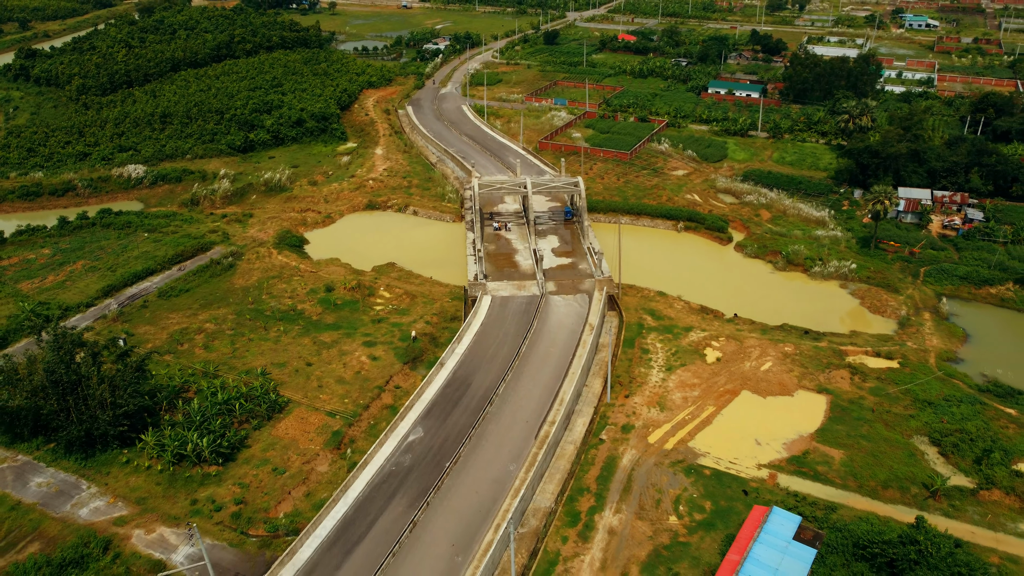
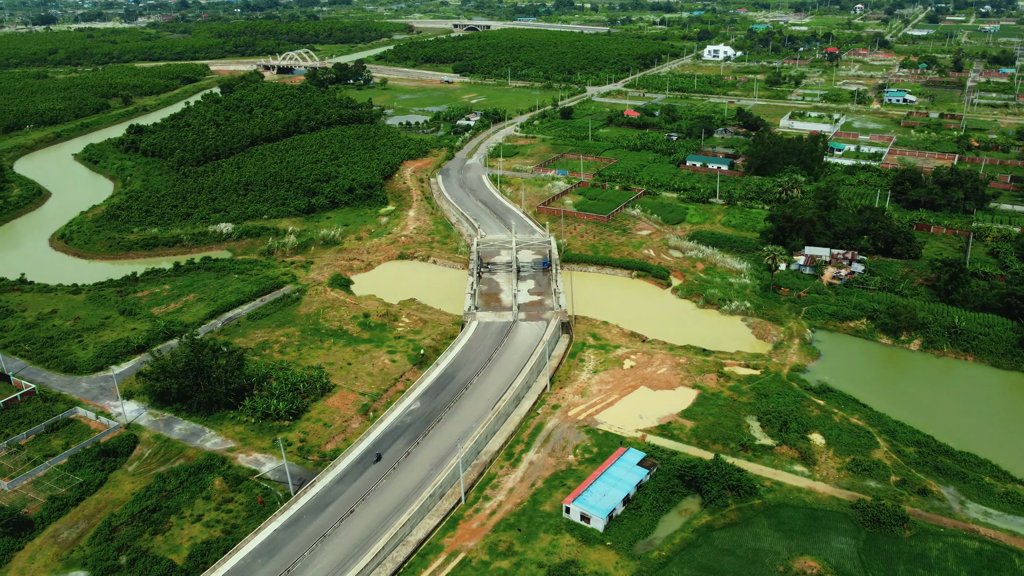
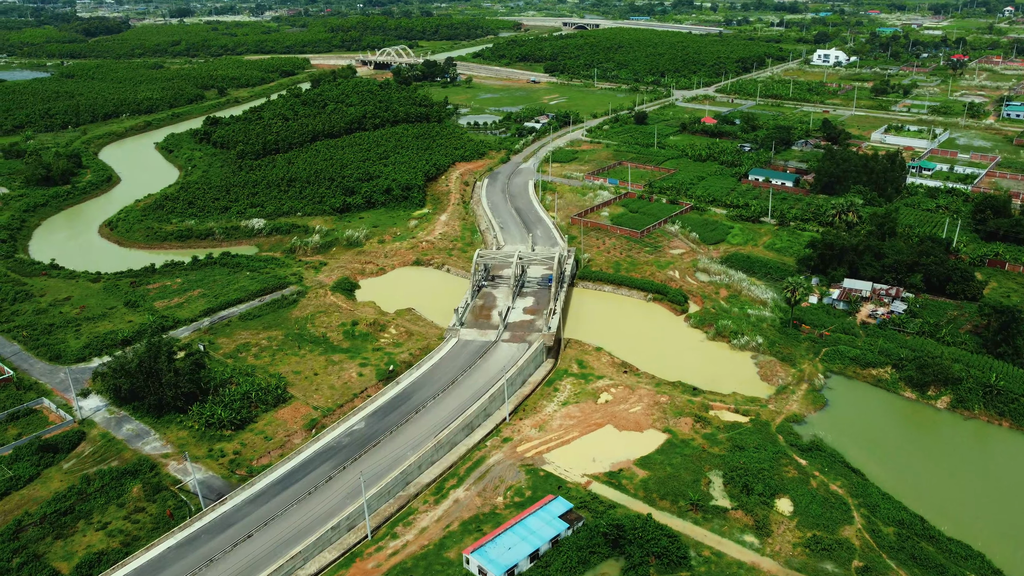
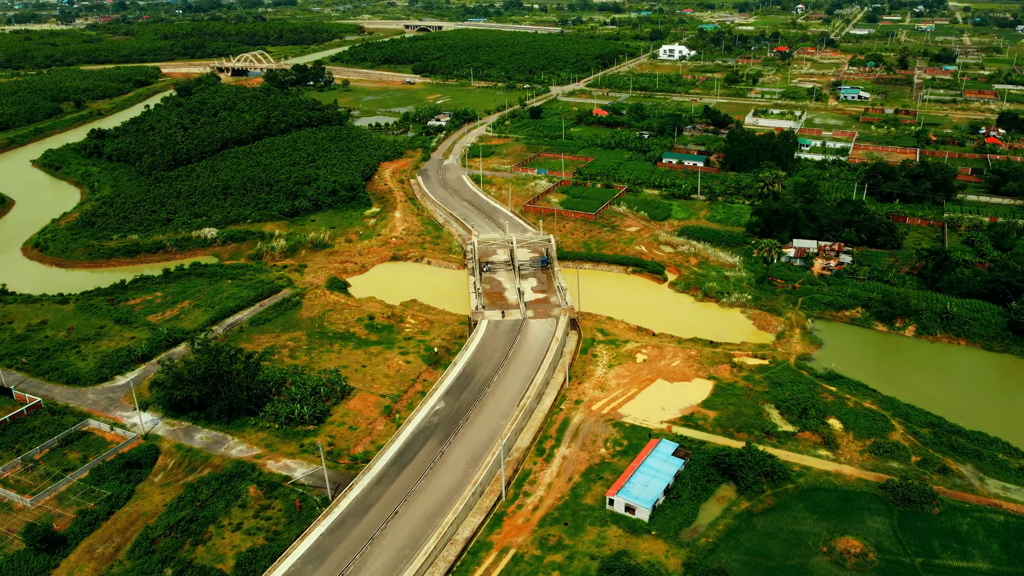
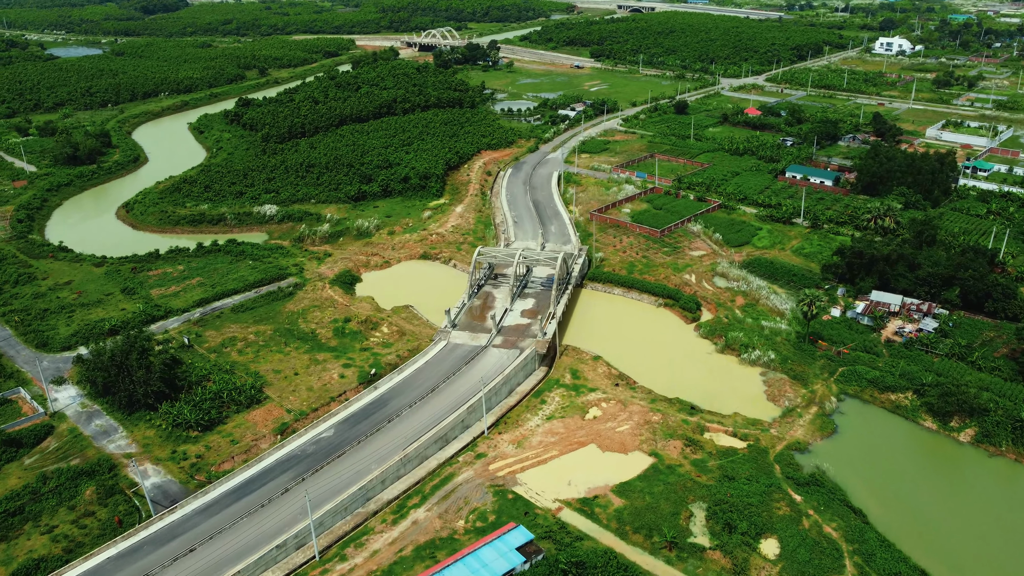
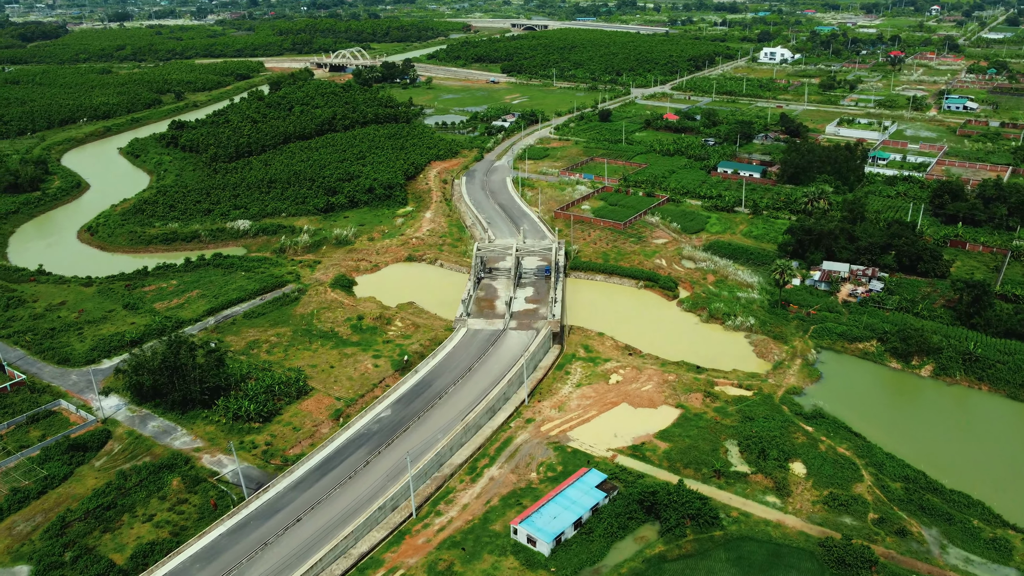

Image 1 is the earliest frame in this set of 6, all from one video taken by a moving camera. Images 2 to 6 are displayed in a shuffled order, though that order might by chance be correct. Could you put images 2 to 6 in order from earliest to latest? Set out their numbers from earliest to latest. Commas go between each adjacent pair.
4, 2, 6, 3, 5
